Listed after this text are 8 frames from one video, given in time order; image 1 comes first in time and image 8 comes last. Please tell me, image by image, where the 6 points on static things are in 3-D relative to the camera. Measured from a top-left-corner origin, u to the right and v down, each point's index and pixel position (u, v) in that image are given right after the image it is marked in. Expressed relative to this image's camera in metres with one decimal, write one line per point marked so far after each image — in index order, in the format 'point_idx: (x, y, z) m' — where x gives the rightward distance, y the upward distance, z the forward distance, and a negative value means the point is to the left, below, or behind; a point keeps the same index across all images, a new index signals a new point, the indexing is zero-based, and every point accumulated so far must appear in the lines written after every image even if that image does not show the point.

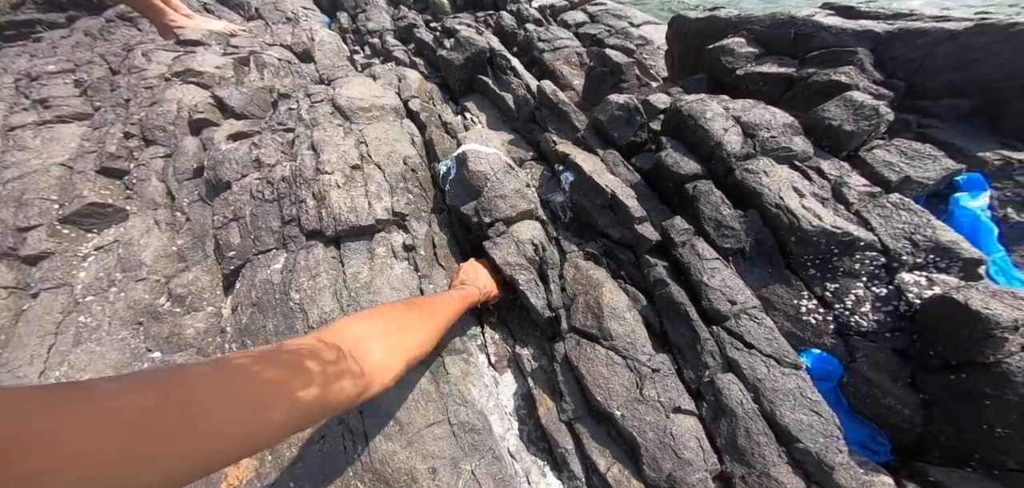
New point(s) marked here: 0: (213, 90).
0: (-3.1, +1.6, +4.5) m
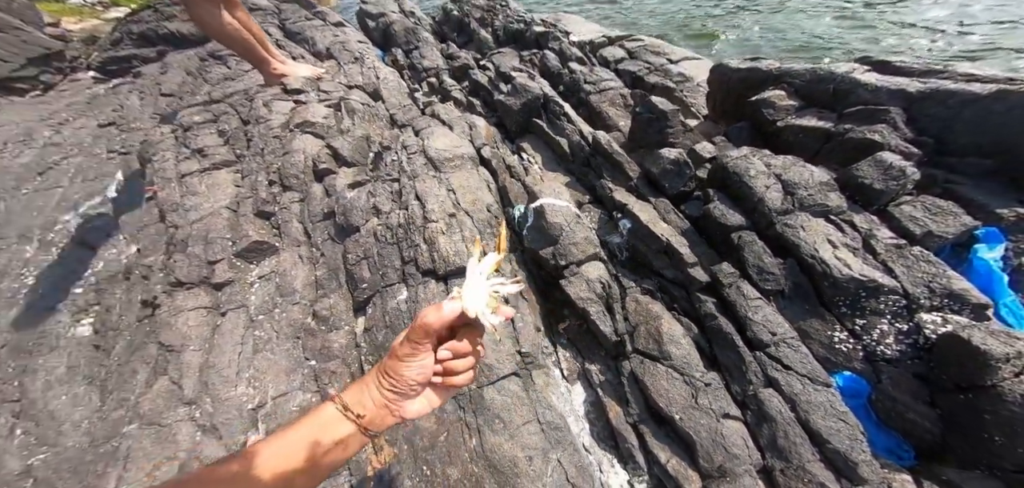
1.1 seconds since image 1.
0: (-2.3, +1.3, +5.2) m
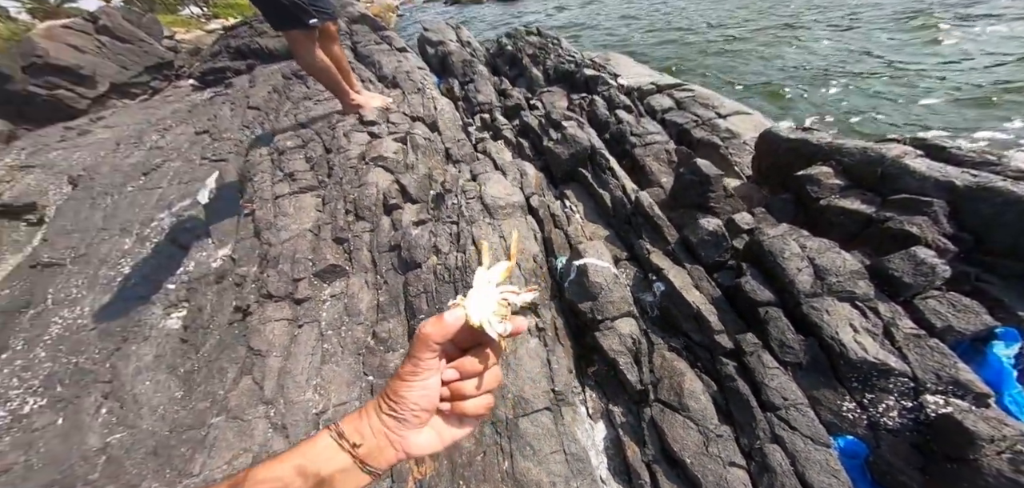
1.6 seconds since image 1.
0: (-1.7, +1.0, +5.8) m
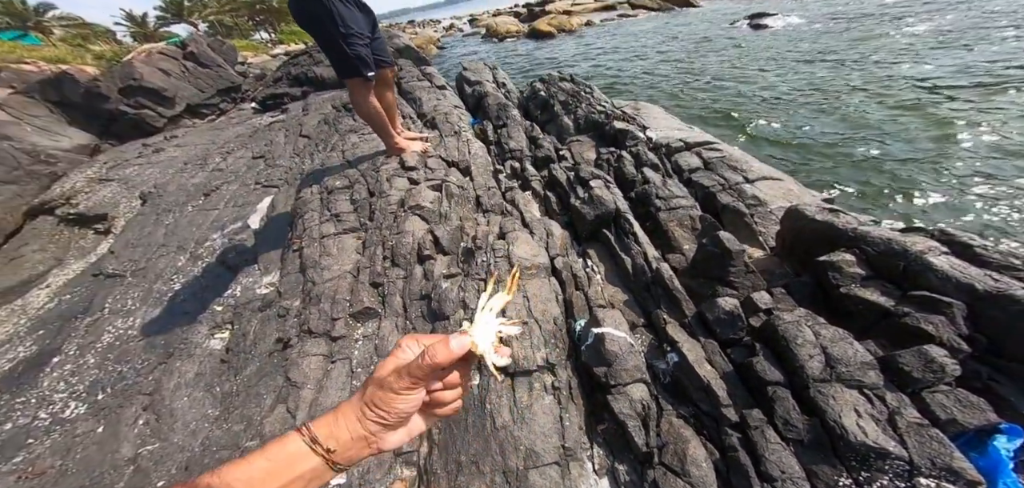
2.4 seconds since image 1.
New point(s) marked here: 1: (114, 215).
0: (-1.3, +0.3, +6.2) m
1: (-8.8, +0.6, +8.3) m
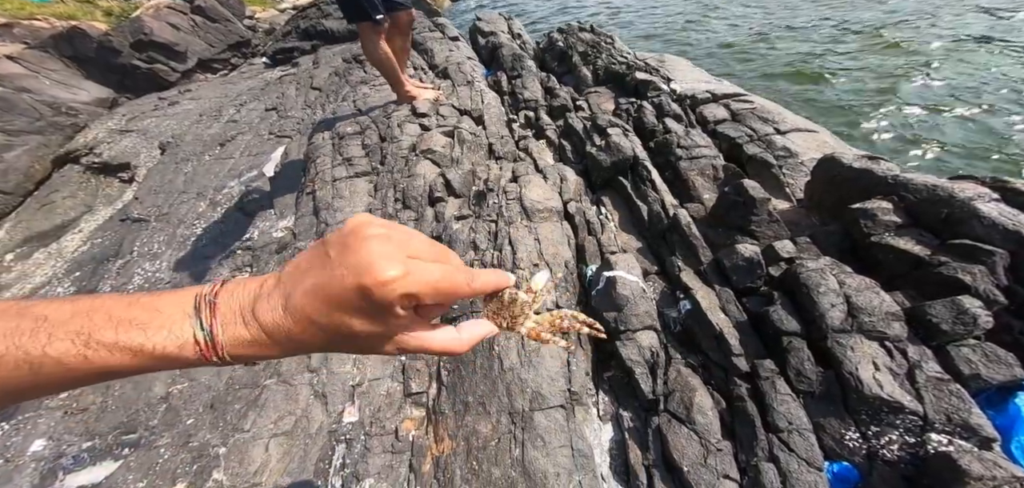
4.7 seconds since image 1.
0: (-1.1, +1.2, +6.1) m
1: (-8.5, +1.8, +8.5) m
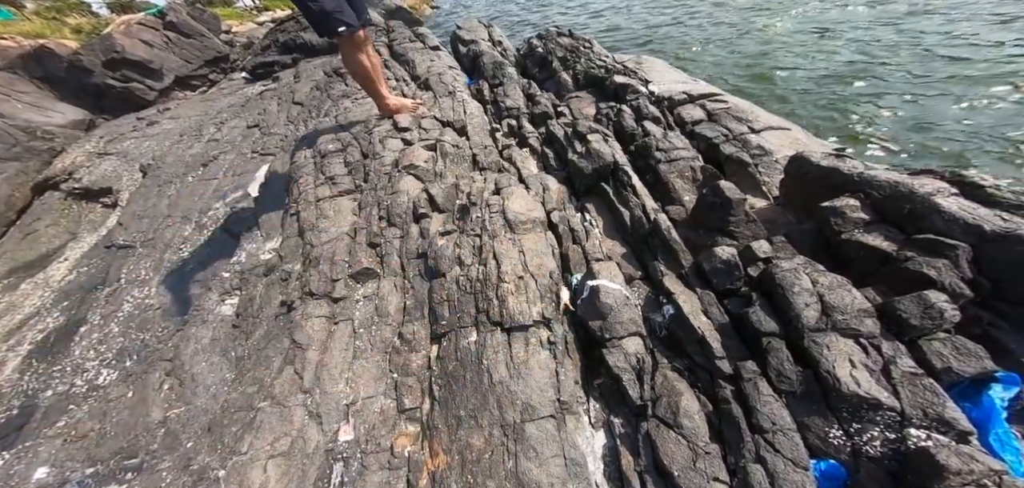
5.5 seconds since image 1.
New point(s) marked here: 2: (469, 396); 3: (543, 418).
0: (-1.4, +0.9, +6.1) m
1: (-8.8, +1.2, +8.4) m
2: (-0.5, -1.7, +4.2) m
3: (+0.3, -1.8, +4.0) m
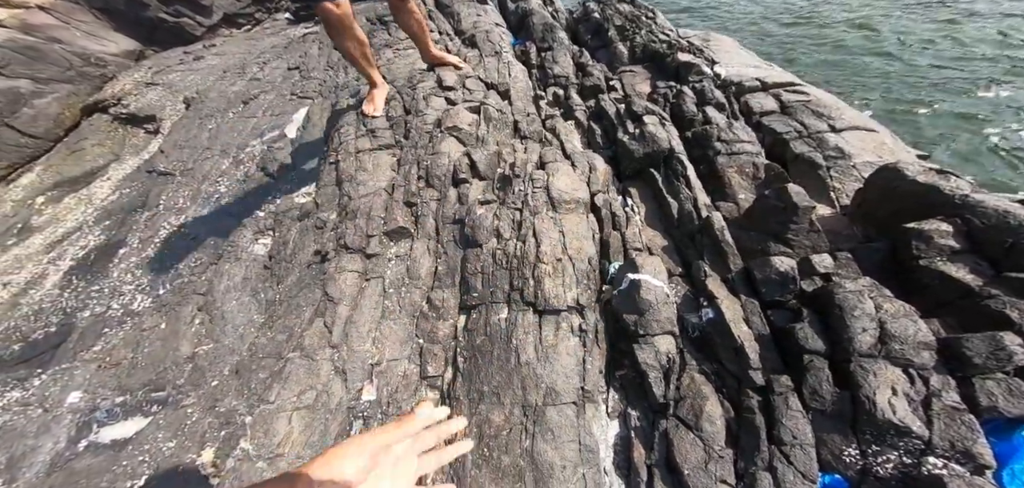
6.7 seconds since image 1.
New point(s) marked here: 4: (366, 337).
0: (-0.7, +1.5, +5.9) m
1: (-7.9, +2.9, +8.4) m
2: (-0.2, -1.4, +4.1) m
3: (+0.6, -1.7, +4.0) m
4: (-1.8, -1.1, +4.5) m
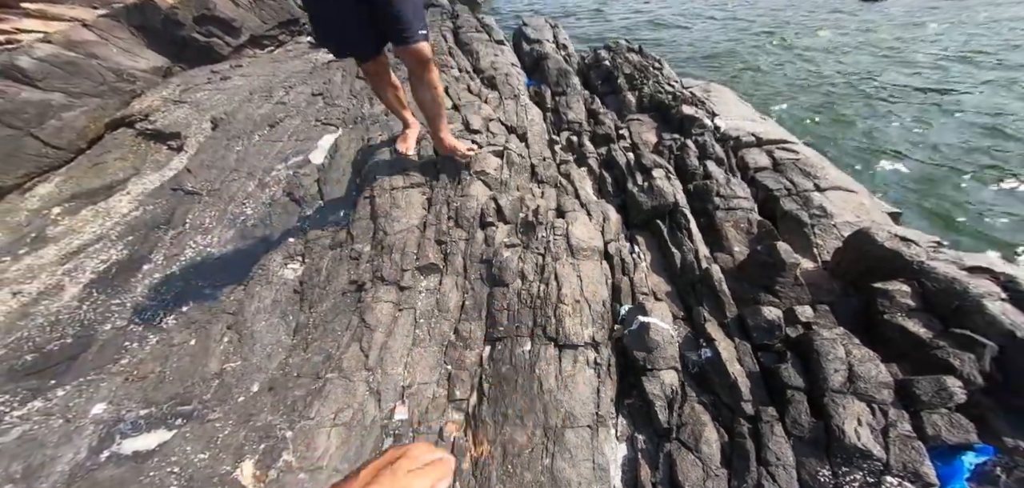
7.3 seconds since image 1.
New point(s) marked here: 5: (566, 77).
0: (-0.4, +0.9, +6.5) m
1: (-7.7, +2.6, +8.6) m
2: (+0.1, -1.9, +4.7) m
3: (+0.9, -2.2, +4.5) m
4: (-1.5, -1.6, +4.9) m
5: (+1.3, +4.4, +9.7) m
